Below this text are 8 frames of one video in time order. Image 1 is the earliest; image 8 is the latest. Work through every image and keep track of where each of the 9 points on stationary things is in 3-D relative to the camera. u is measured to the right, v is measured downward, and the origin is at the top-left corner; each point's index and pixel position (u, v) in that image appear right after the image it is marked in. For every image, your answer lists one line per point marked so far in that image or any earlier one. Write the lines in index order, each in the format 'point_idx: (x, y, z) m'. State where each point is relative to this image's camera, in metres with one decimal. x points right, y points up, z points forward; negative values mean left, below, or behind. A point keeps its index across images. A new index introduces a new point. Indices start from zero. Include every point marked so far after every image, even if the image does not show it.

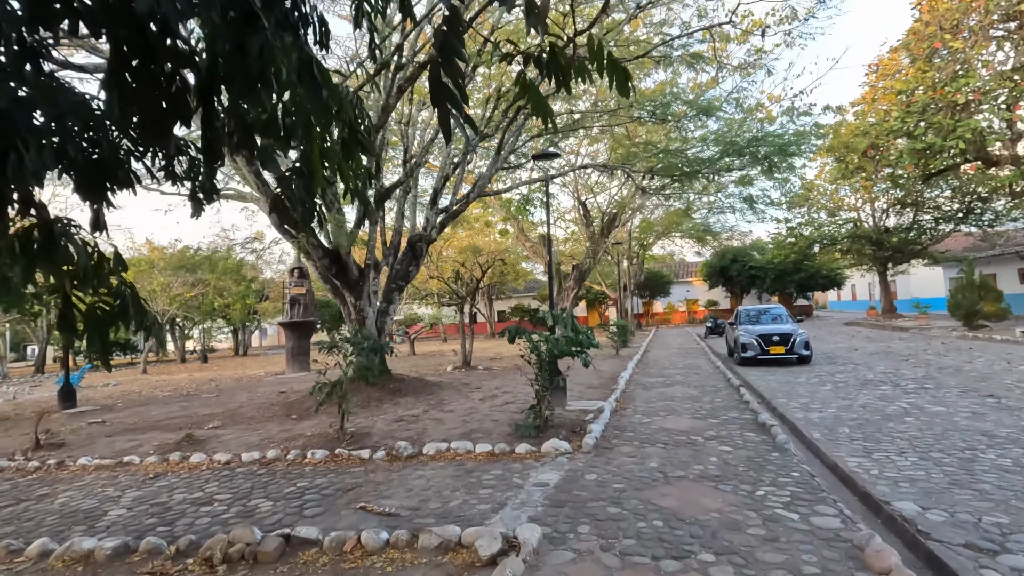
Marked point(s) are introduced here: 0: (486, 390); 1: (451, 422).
0: (-0.5, -2.2, +11.2) m
1: (-0.9, -2.1, +8.4) m
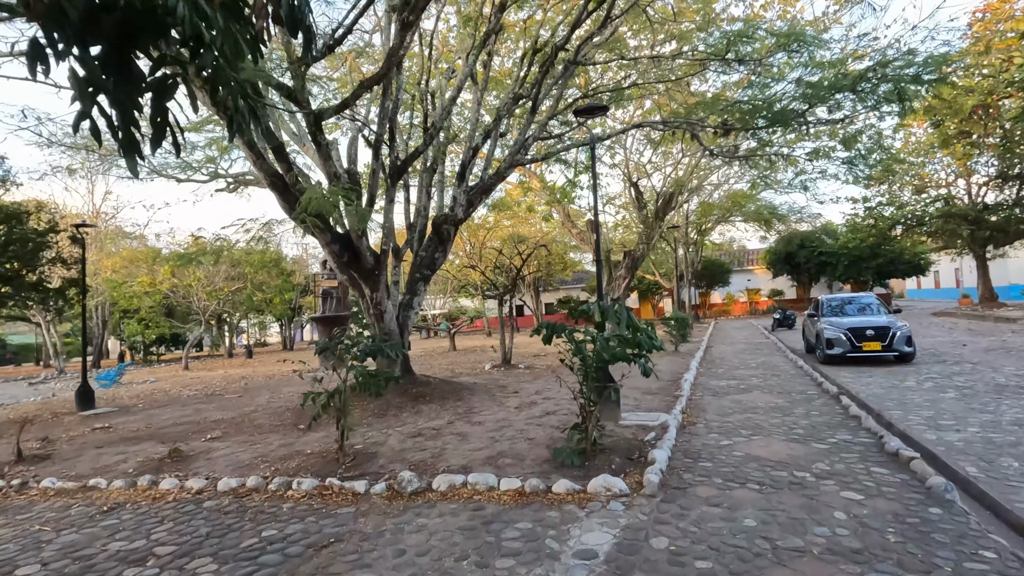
0: (+0.2, -1.9, +9.6) m
1: (-0.4, -1.9, +6.9) m
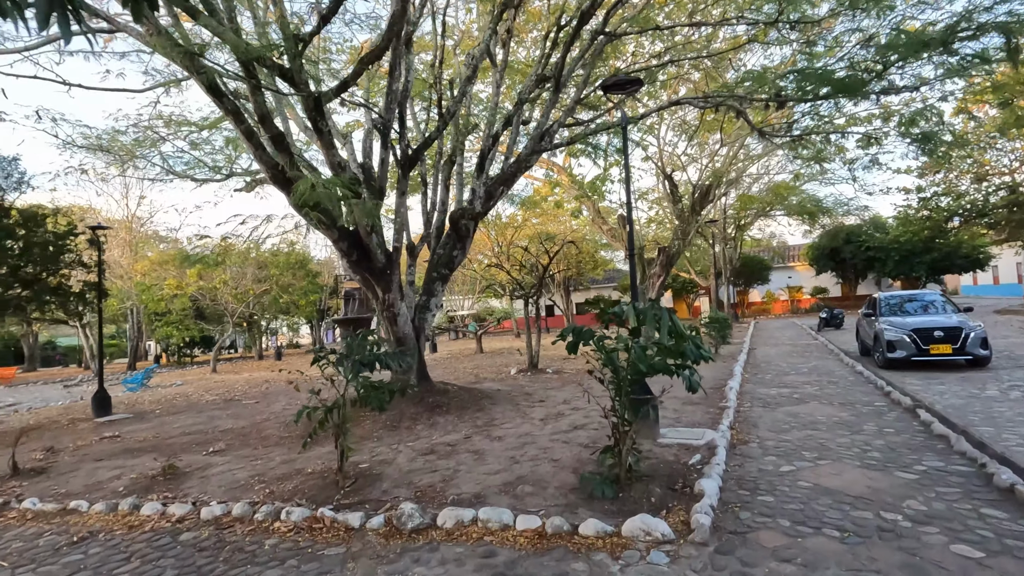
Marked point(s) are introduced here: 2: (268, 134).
0: (+0.6, -1.9, +8.8) m
1: (-0.2, -1.9, +6.1) m
2: (-3.2, +2.0, +7.0) m
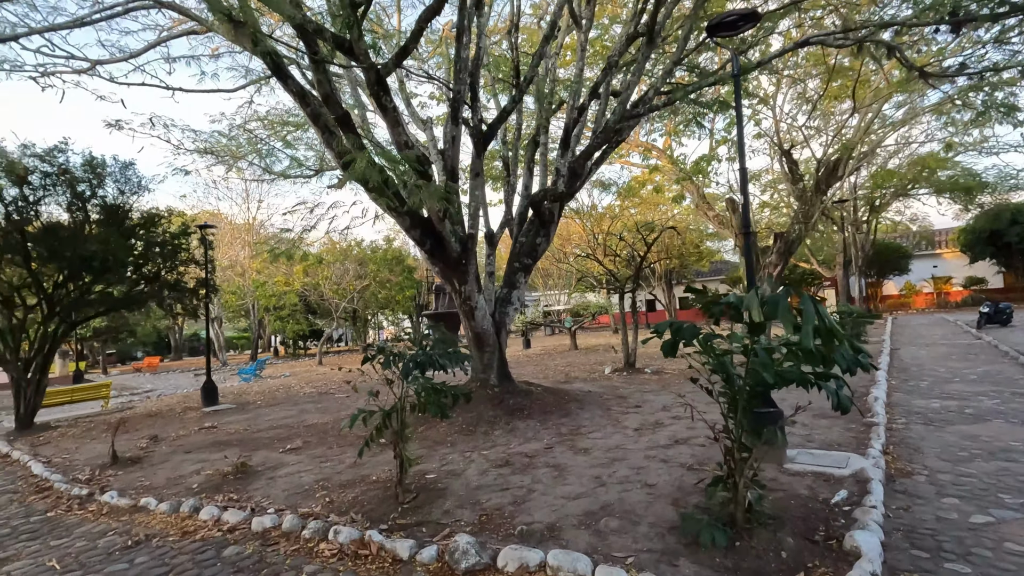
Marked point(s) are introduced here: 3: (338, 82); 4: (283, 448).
0: (+2.0, -1.8, +7.6) m
1: (+0.7, -1.8, +5.2) m
2: (-2.2, +2.1, +6.5) m
3: (-2.8, +3.3, +8.6) m
4: (-3.2, -2.2, +7.5) m
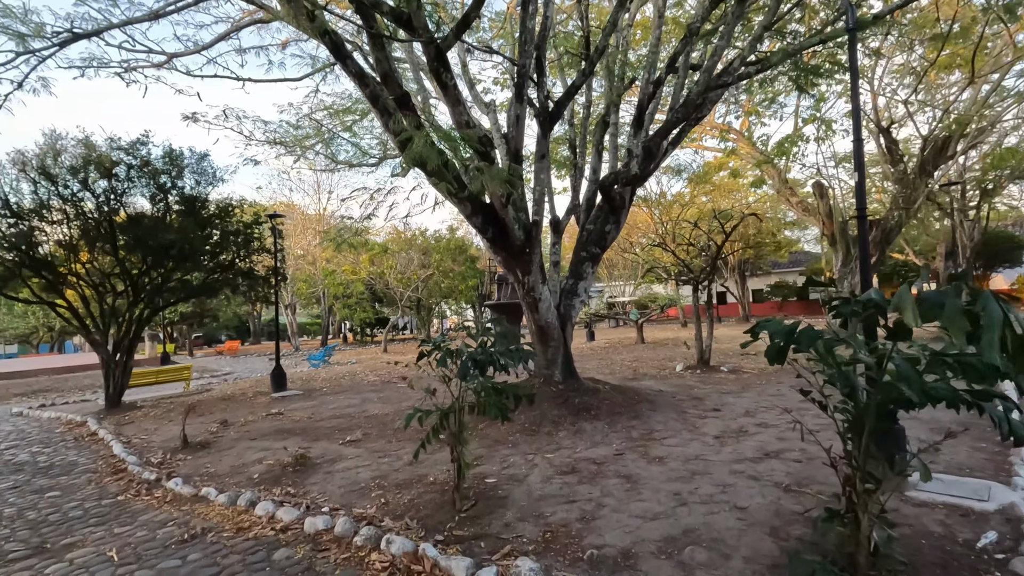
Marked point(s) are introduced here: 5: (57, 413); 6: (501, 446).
0: (+2.8, -1.7, +6.9) m
1: (+1.2, -1.7, +4.6) m
2: (-1.4, +2.3, +6.2) m
3: (-1.8, +3.5, +8.3) m
4: (-2.3, -2.1, +7.3) m
5: (-10.6, -2.9, +12.4) m
6: (-0.1, -1.8, +6.2) m
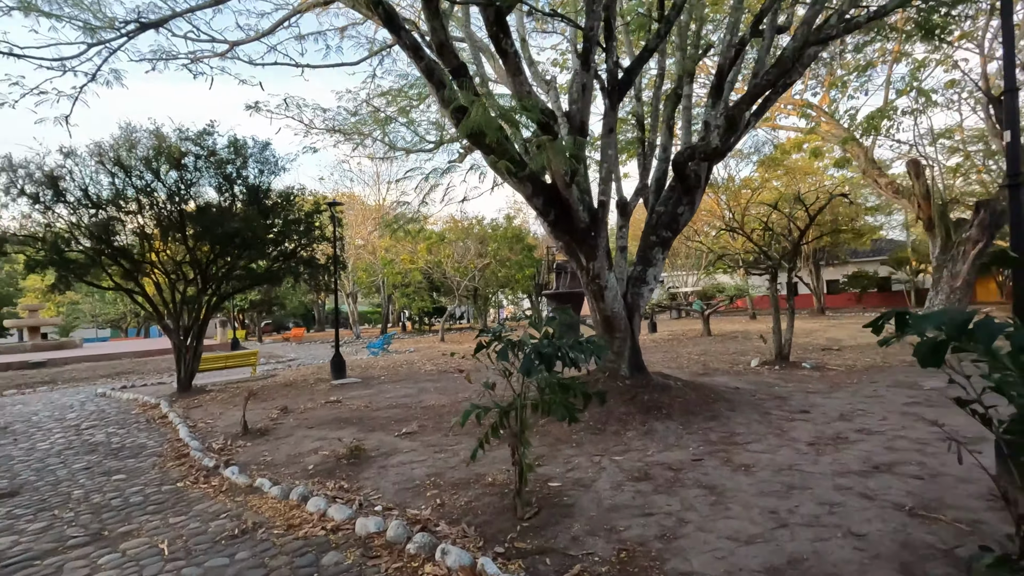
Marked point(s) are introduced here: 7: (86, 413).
0: (+3.6, -1.5, +6.1) m
1: (+1.8, -1.6, +4.0) m
2: (-0.7, +2.4, +5.8) m
3: (-0.8, +3.7, +7.9) m
4: (-1.5, -1.9, +7.1) m
5: (-9.2, -2.6, +13.1) m
6: (+0.6, -1.7, +5.7) m
7: (-9.0, -2.6, +11.3) m
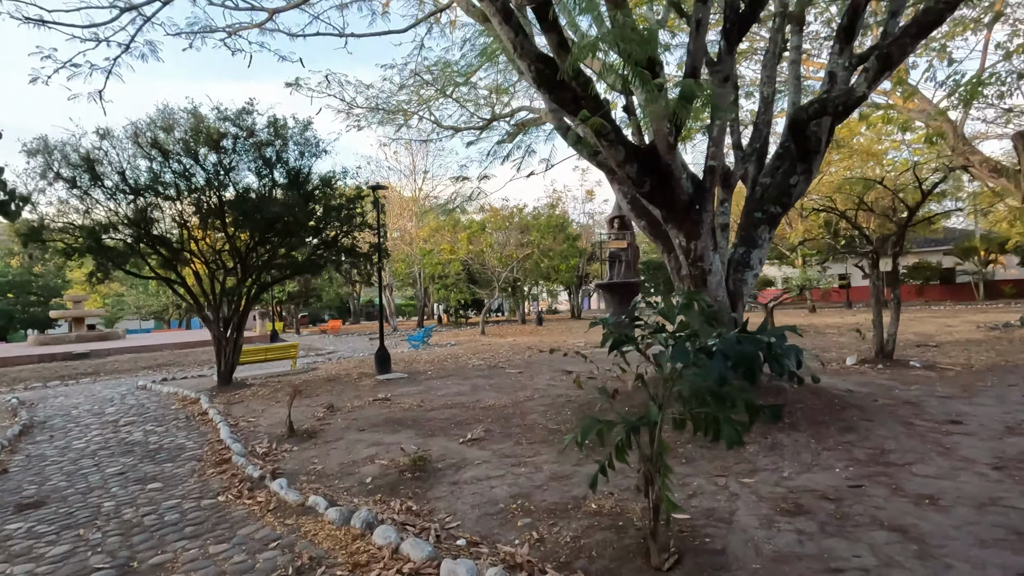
0: (+4.4, -1.4, +5.0) m
1: (+2.5, -1.5, +2.9) m
2: (+0.2, +2.6, +4.8) m
3: (+0.2, +3.8, +6.9) m
4: (-0.6, -1.7, +6.2) m
5: (-8.0, -2.4, +12.6) m
6: (+1.4, -1.5, +4.7) m
7: (-7.8, -2.4, +10.8) m
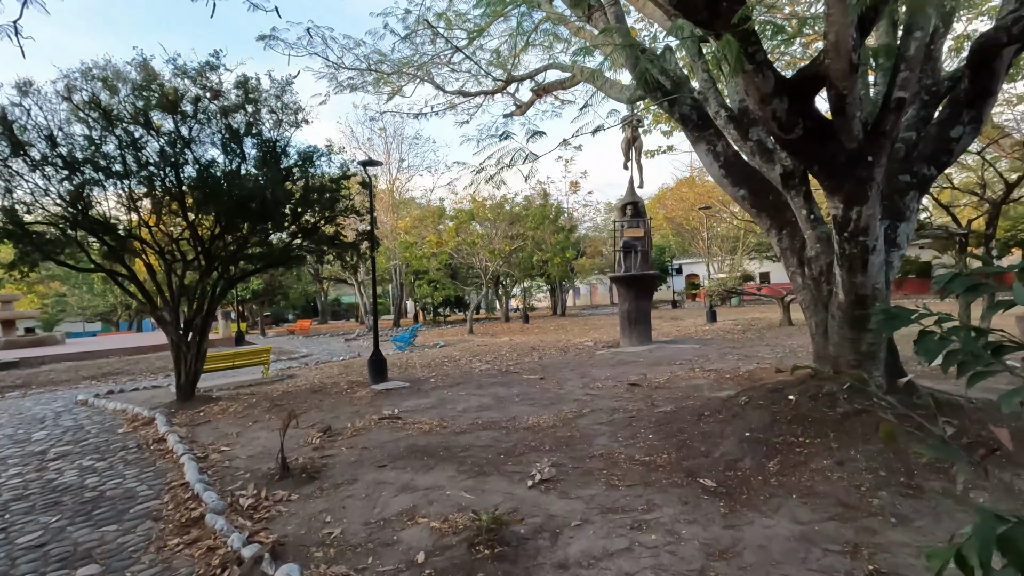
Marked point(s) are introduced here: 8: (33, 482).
0: (+5.2, -1.2, +3.6) m
1: (+3.4, -1.4, +1.5) m
2: (+1.0, +2.7, +3.2) m
3: (+0.8, +4.0, +5.3) m
4: (+0.2, -1.6, +4.6) m
5: (-7.6, -2.3, +10.5) m
6: (+2.2, -1.4, +3.2) m
7: (-7.4, -2.3, +8.7) m
8: (-5.3, -2.1, +5.9) m
